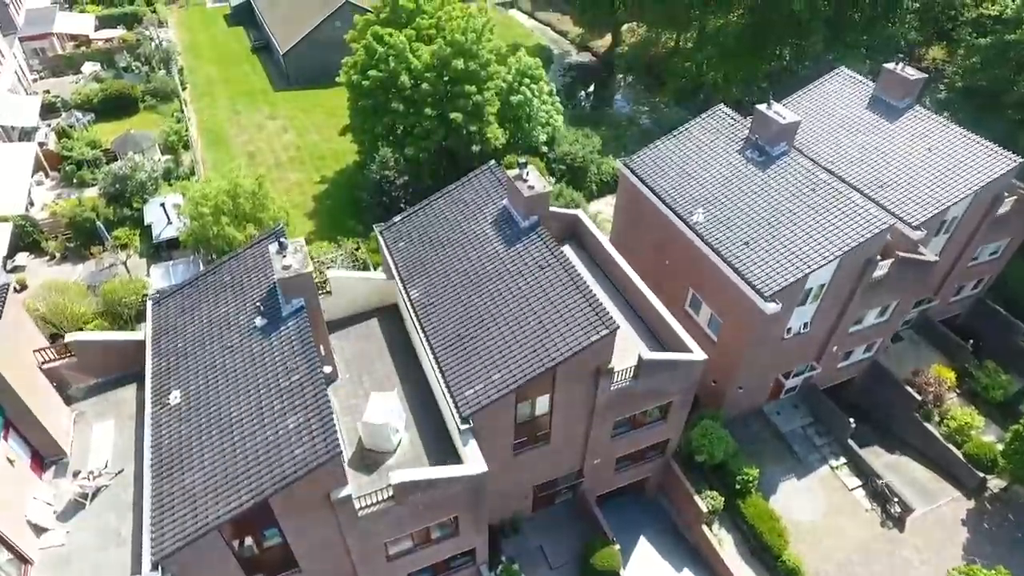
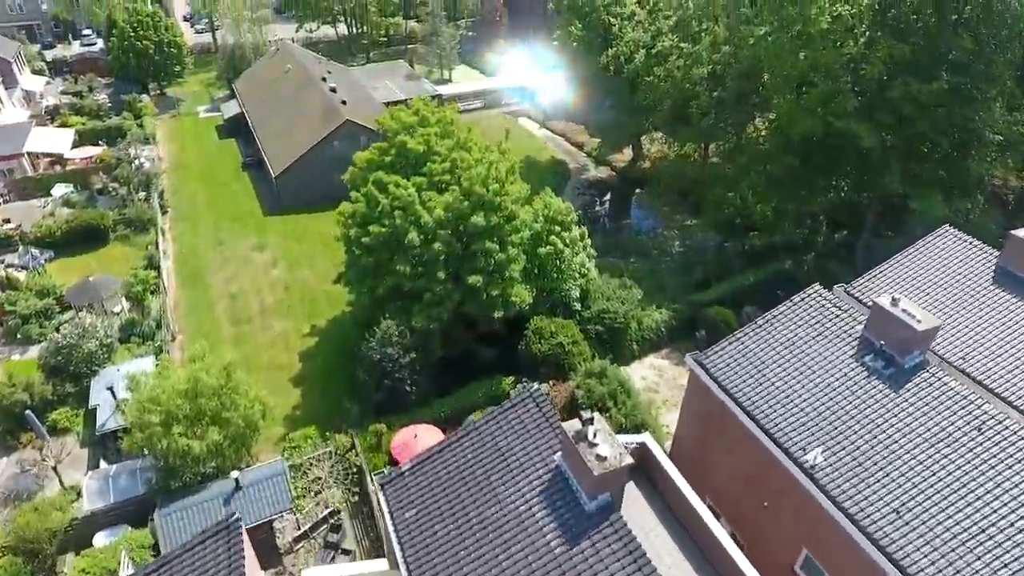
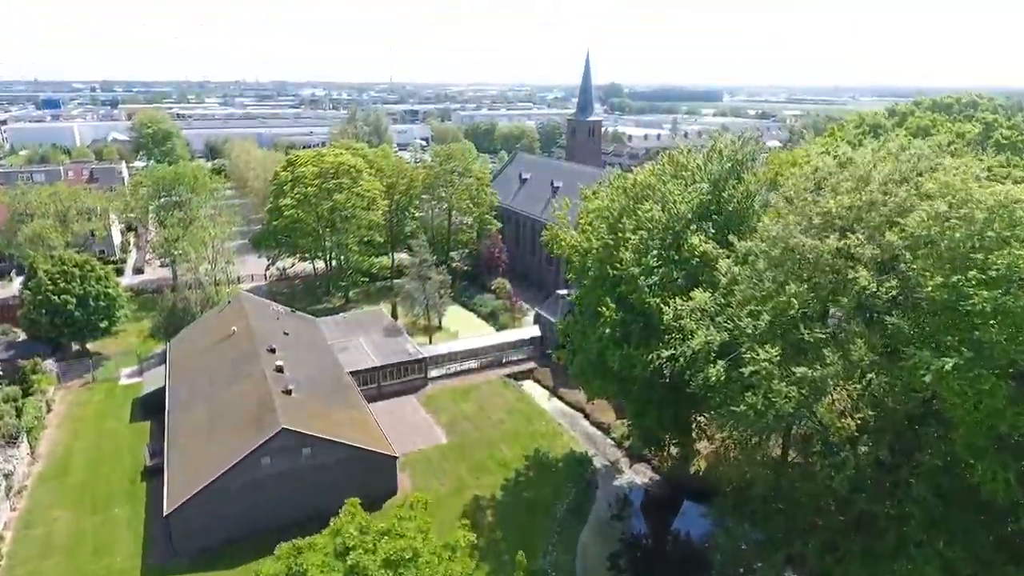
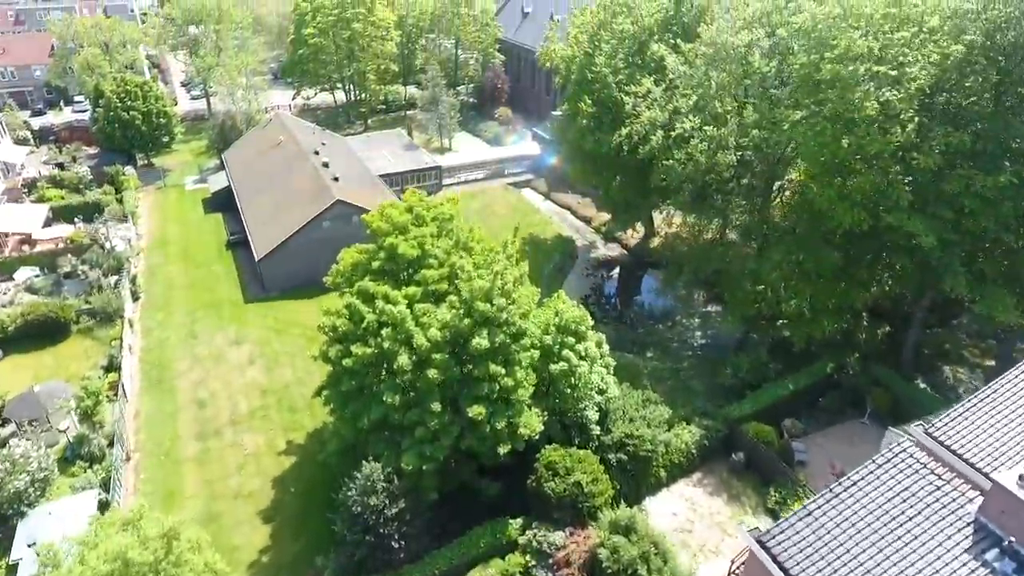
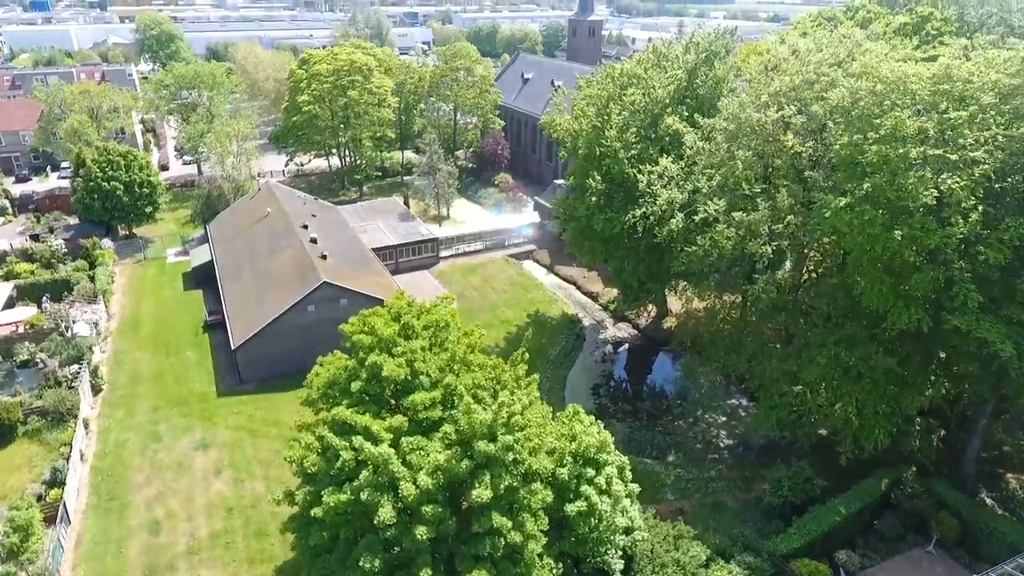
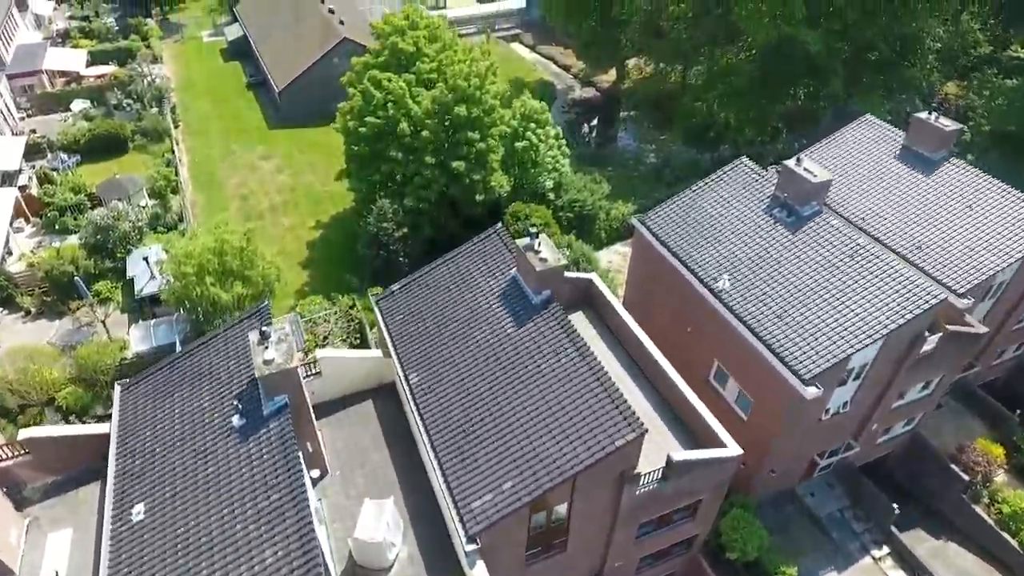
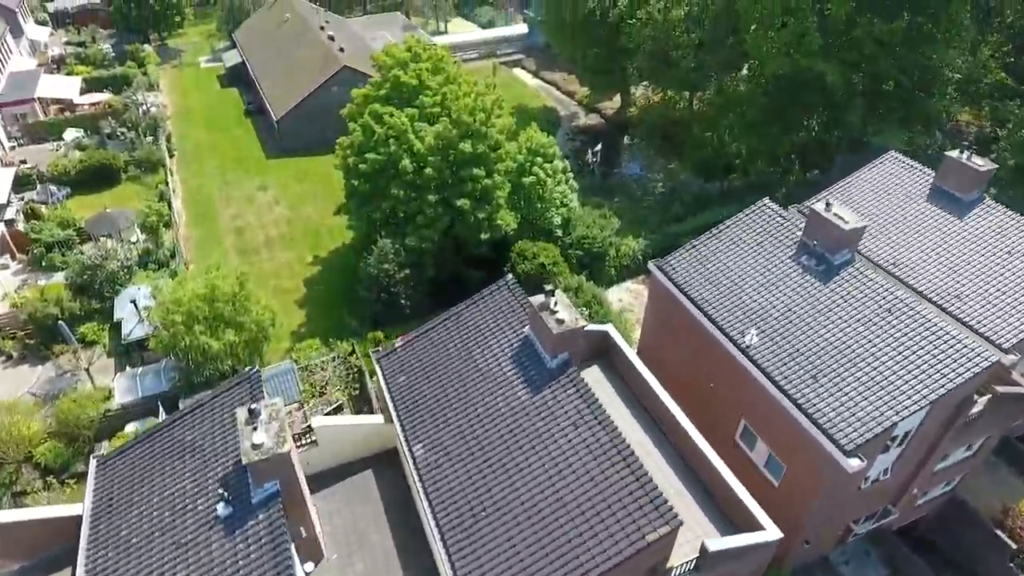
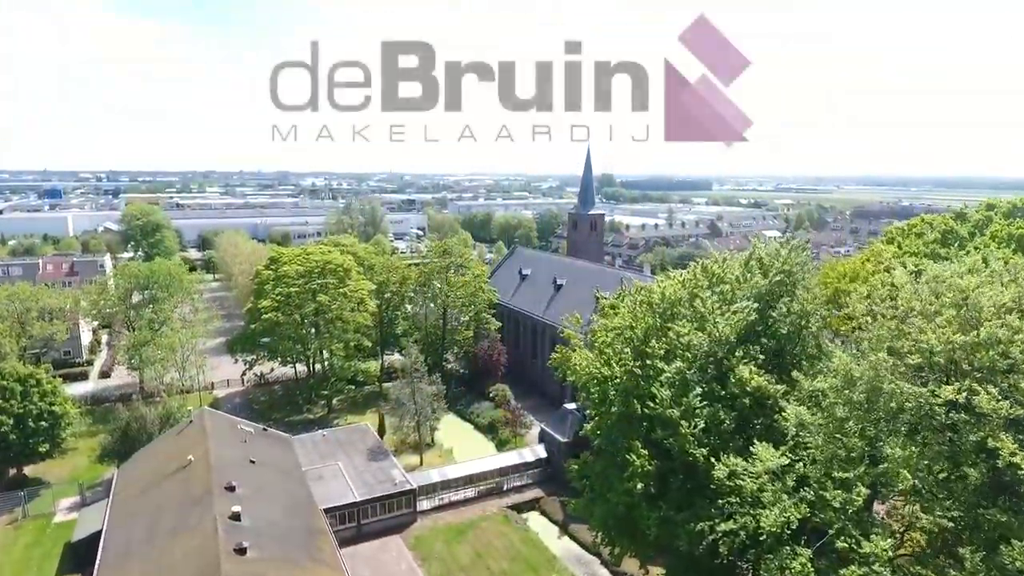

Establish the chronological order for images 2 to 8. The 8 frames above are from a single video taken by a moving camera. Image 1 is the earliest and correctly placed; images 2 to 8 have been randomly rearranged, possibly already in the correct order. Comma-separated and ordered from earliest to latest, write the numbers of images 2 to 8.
6, 7, 2, 4, 5, 3, 8
